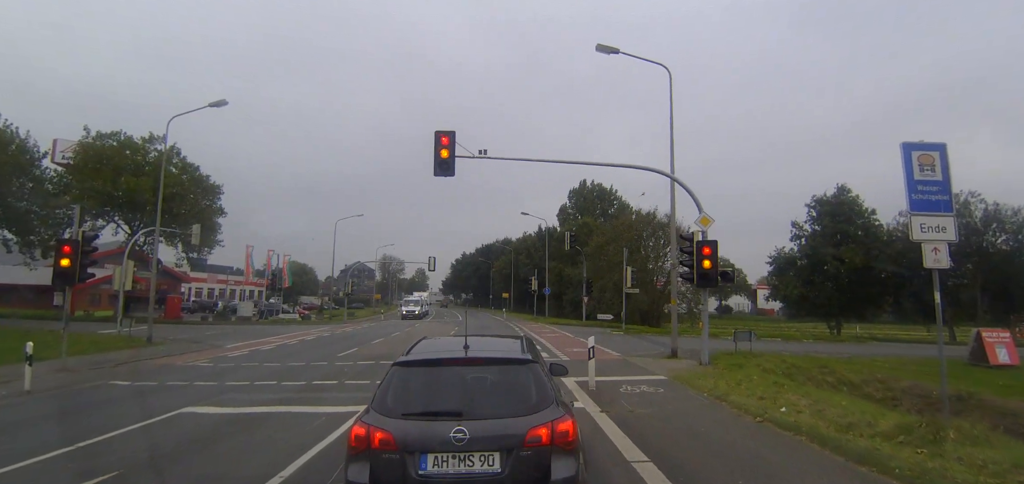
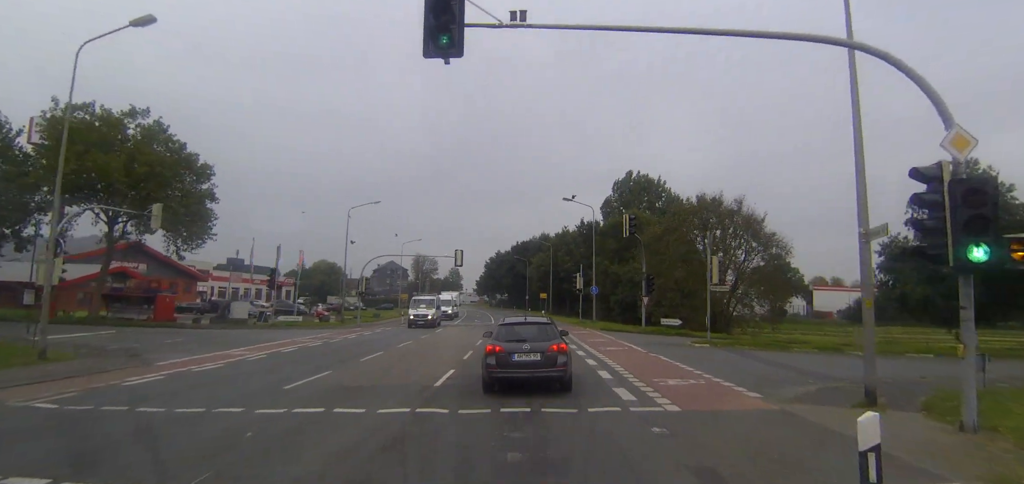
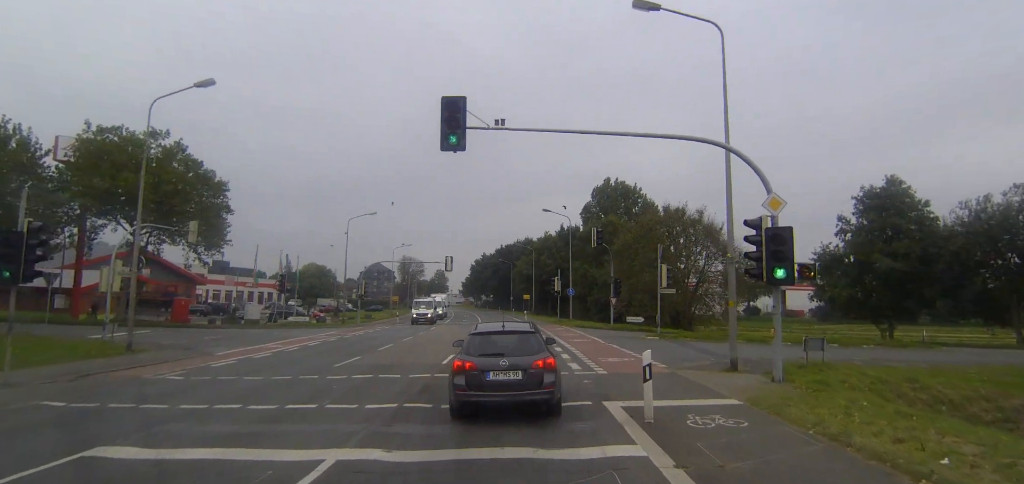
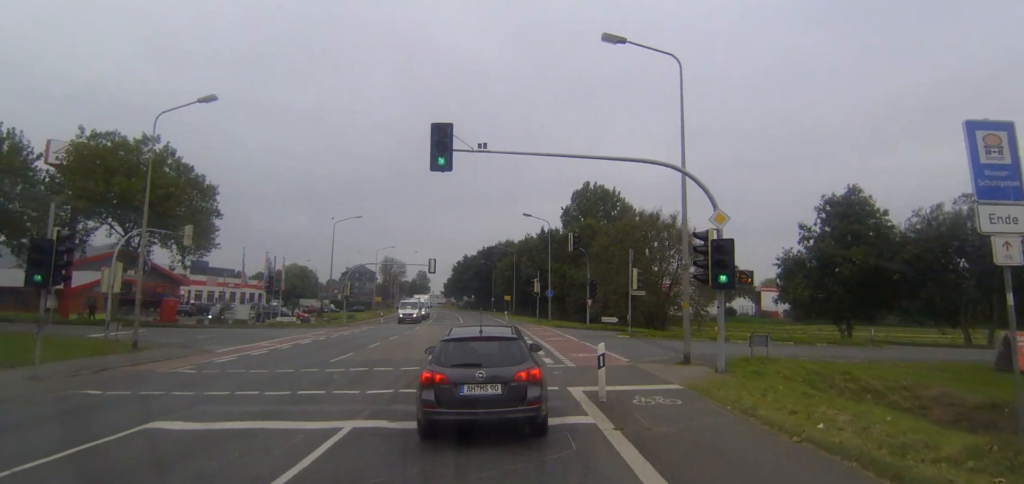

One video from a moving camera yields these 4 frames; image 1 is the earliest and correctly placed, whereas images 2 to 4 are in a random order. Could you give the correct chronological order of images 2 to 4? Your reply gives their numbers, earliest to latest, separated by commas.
4, 3, 2
